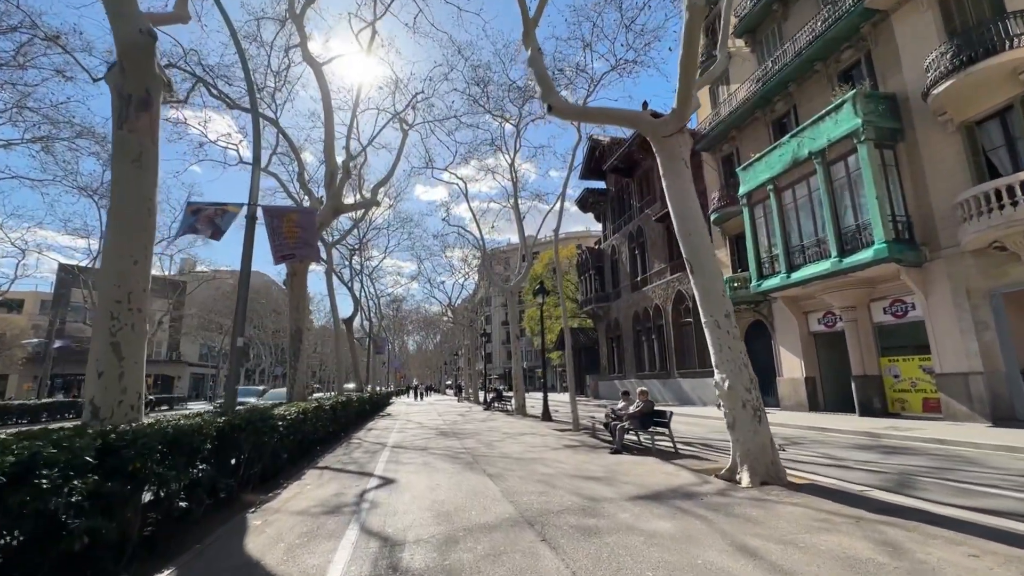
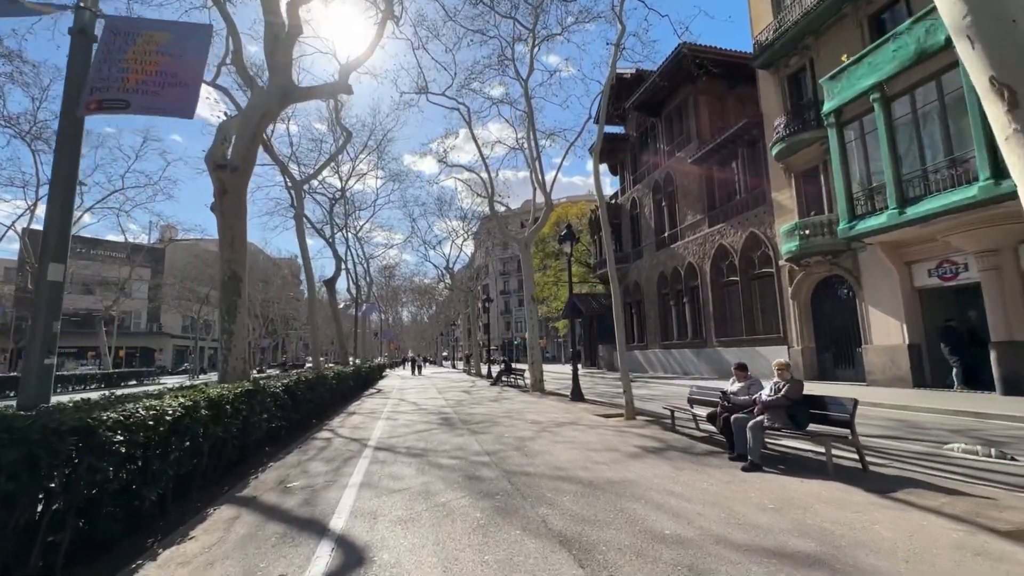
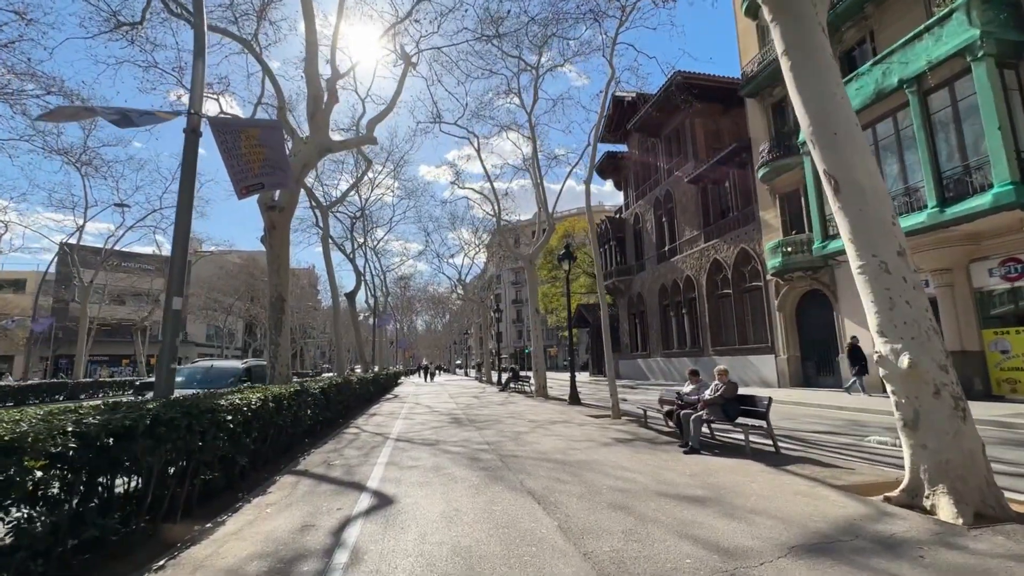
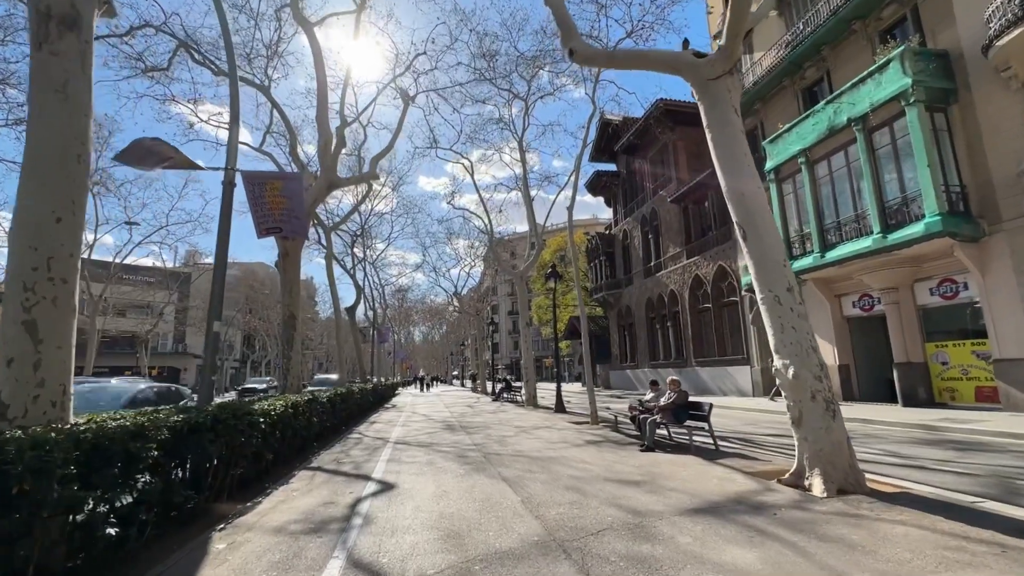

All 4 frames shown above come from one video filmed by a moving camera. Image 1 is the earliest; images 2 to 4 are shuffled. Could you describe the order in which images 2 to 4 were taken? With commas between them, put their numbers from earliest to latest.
4, 3, 2
